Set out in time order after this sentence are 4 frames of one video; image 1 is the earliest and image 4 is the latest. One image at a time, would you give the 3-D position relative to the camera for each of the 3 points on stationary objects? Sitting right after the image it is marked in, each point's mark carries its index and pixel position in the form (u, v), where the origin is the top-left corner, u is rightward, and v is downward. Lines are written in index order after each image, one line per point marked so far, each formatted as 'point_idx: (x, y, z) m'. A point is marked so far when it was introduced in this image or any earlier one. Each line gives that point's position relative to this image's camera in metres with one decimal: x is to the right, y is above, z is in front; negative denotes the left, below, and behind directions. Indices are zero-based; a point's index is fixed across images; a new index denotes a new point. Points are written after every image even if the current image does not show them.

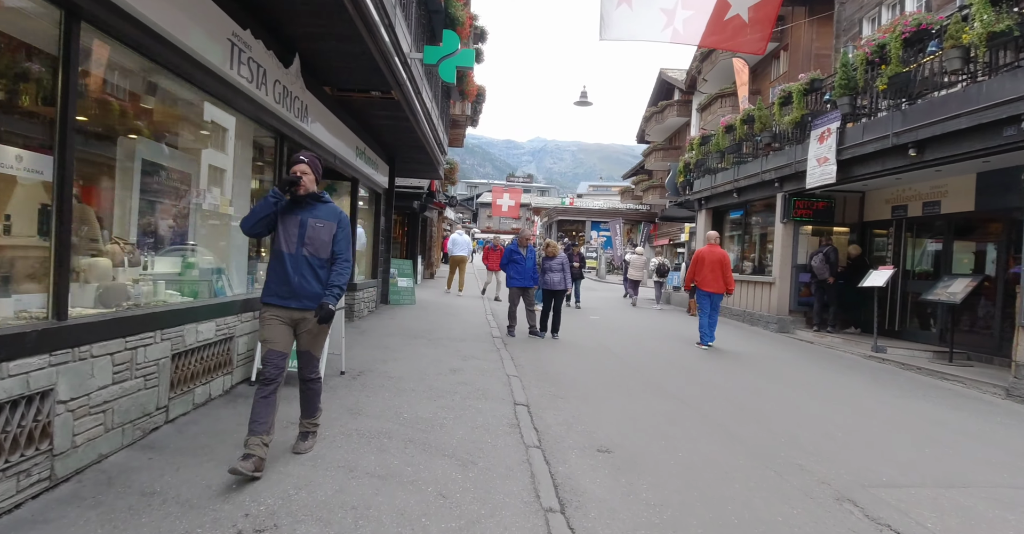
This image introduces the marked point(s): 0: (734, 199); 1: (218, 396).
0: (+5.8, +1.8, +16.0) m
1: (-2.6, -1.2, +5.5) m
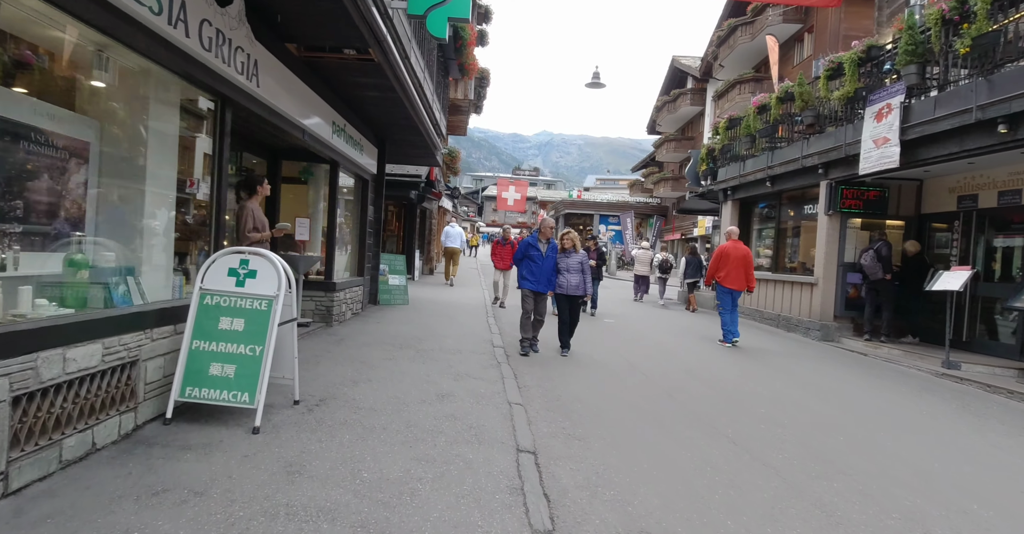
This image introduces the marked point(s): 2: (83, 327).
0: (+5.9, +1.8, +14.4) m
1: (-2.6, -1.2, +4.0) m
2: (-2.7, -0.4, +3.8) m
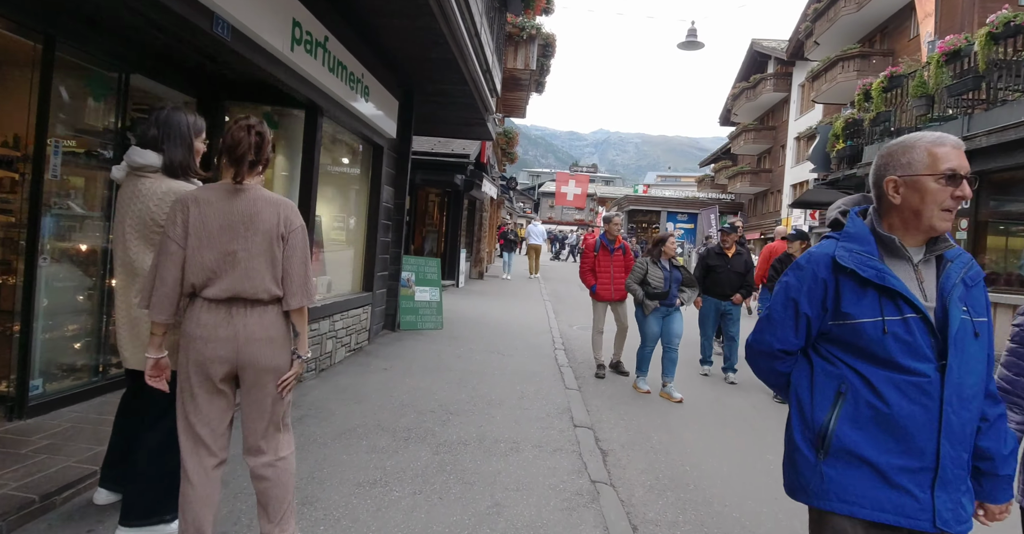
0: (+7.2, +1.6, +9.9) m
1: (-2.3, -1.3, +0.3) m
2: (-2.3, -0.5, +0.1) m
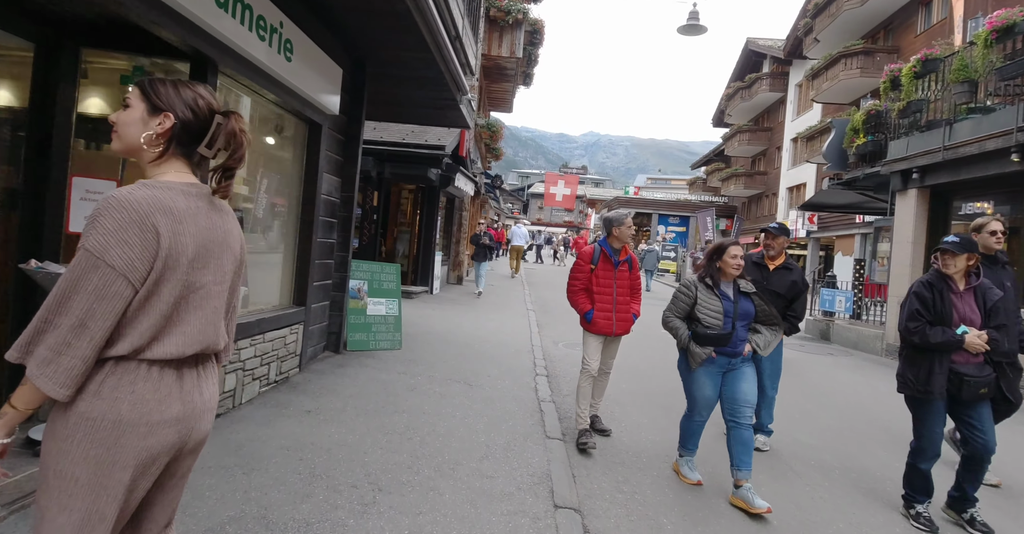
0: (+6.9, +1.4, +8.5) m
1: (-2.4, -1.4, -1.2) m
2: (-2.5, -0.6, -1.4) m
